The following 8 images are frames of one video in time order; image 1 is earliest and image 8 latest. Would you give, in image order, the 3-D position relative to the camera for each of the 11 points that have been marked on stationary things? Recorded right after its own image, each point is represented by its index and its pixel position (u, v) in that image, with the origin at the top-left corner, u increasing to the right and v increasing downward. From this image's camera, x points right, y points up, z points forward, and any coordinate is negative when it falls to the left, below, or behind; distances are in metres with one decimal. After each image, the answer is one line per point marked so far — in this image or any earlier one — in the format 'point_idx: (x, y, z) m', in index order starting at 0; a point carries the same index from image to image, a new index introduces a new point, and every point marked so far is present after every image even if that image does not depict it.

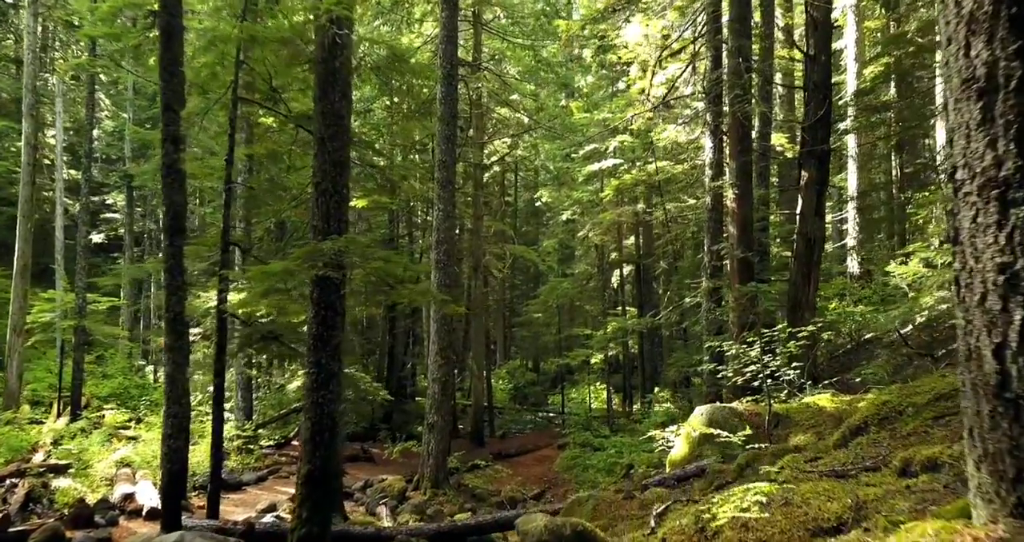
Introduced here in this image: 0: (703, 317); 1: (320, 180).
0: (+3.0, -0.7, +11.8) m
1: (-1.6, +0.8, +6.3) m
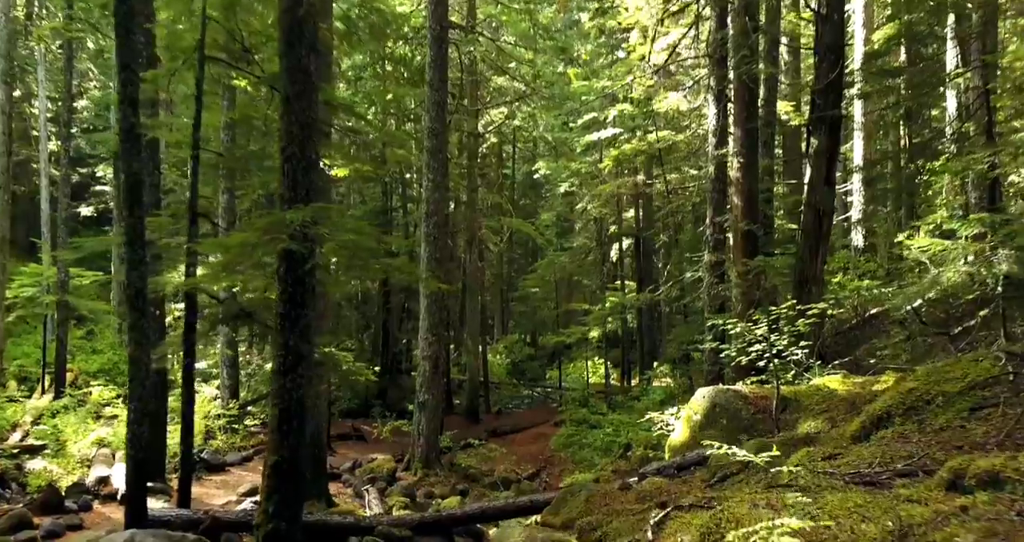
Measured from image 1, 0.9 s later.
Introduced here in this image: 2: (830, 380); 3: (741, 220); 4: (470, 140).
0: (+2.9, -0.3, +11.3) m
1: (-1.7, +1.0, +5.7) m
2: (+3.1, -1.1, +7.2) m
3: (+3.2, +0.7, +10.6) m
4: (-1.1, +3.3, +19.0) m
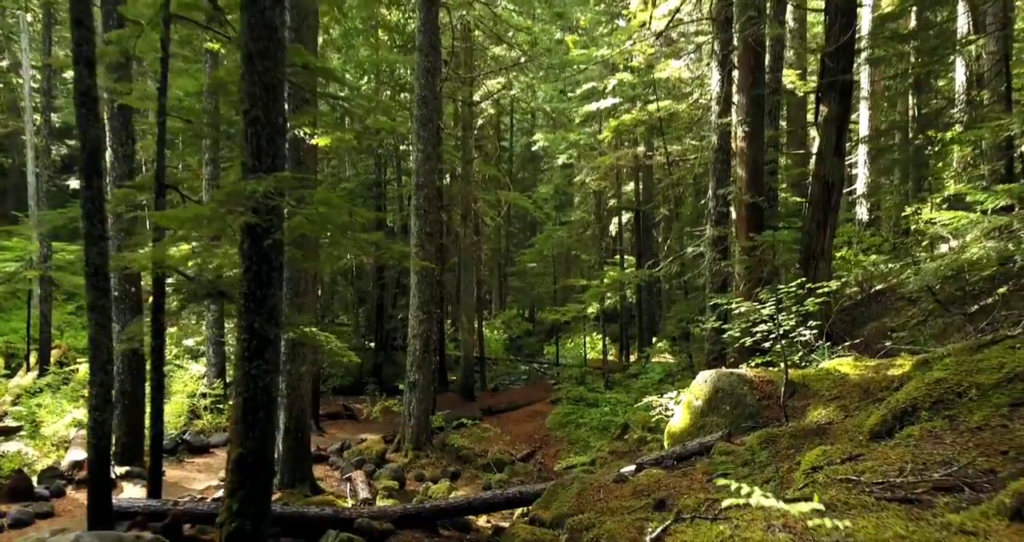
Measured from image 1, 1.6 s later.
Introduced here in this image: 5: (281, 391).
0: (+2.8, 0.0, +10.8) m
1: (-1.8, +1.1, +5.2) m
2: (+3.0, -0.8, +6.7) m
3: (+3.1, +1.1, +10.0) m
4: (-1.2, +3.9, +18.4) m
5: (-2.8, -1.5, +9.2) m
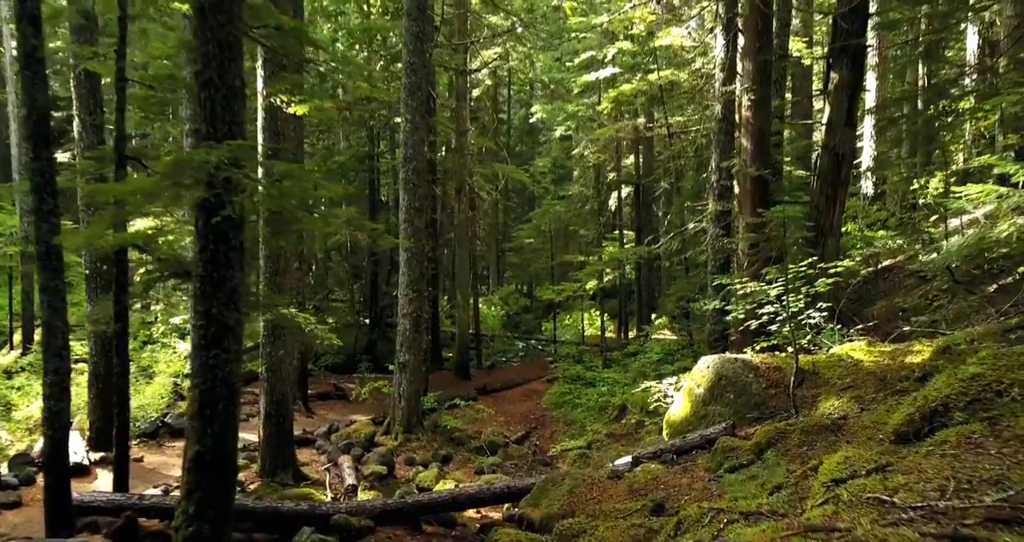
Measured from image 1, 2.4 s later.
0: (+2.7, +0.3, +10.3) m
1: (-1.9, +1.3, +4.6) m
2: (+2.9, -0.7, +6.3) m
3: (+3.0, +1.4, +9.5) m
4: (-1.3, +4.5, +17.7) m
5: (-2.9, -1.2, +8.7) m
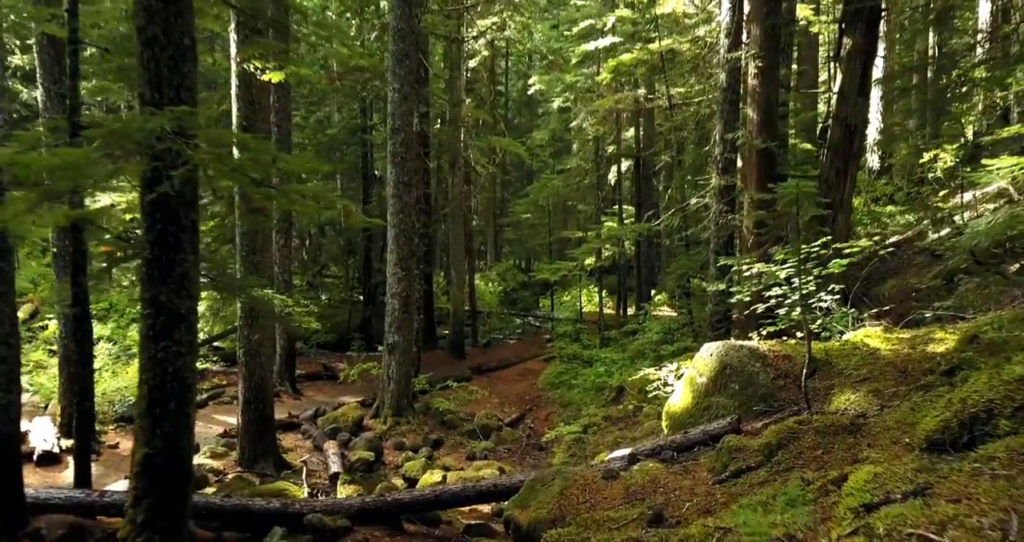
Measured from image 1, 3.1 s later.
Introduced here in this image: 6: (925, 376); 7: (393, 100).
0: (+2.6, +0.6, +9.8) m
1: (-2.0, +1.4, +4.1) m
2: (+2.8, -0.5, +5.8) m
3: (+2.9, +1.6, +9.0) m
4: (-1.4, +5.0, +17.1) m
5: (-3.0, -1.0, +8.3) m
6: (+2.5, -0.6, +4.6) m
7: (-1.8, +2.5, +11.0) m
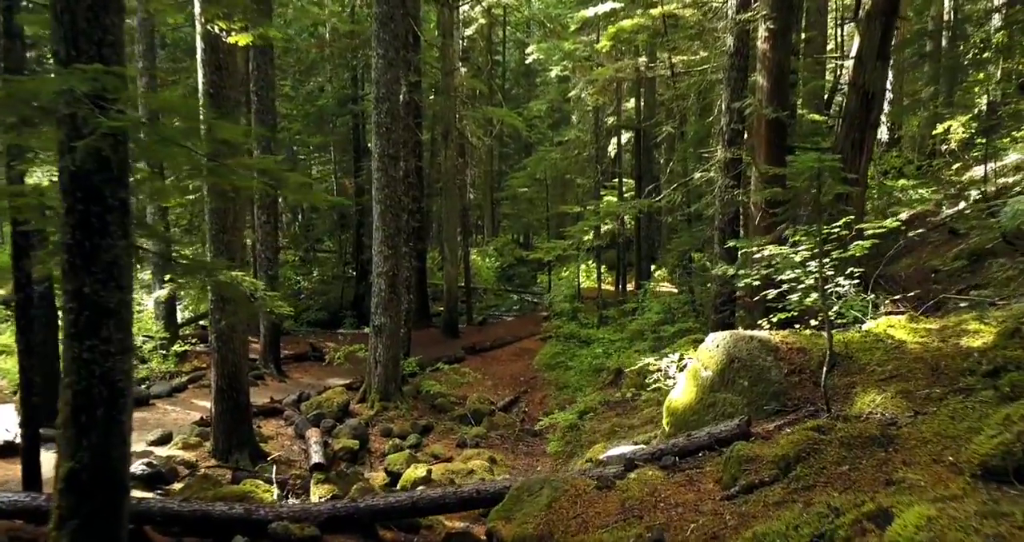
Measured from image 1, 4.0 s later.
0: (+2.5, +0.9, +9.2) m
1: (-2.1, +1.4, +3.5) m
2: (+2.7, -0.4, +5.3) m
3: (+2.8, +1.9, +8.3) m
4: (-1.5, +5.6, +16.3) m
5: (-3.1, -0.8, +7.7) m
6: (+2.4, -0.6, +4.0) m
7: (-1.9, +2.8, +10.3) m
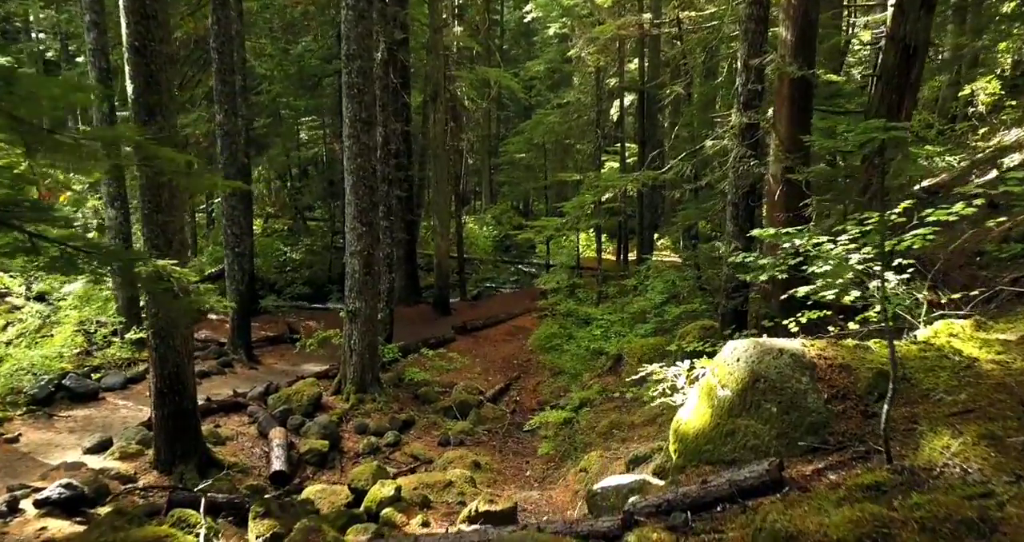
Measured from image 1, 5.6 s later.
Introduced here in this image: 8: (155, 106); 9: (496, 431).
0: (+2.4, +1.1, +8.1) m
1: (-2.3, +1.3, +2.4) m
2: (+2.5, -0.4, +4.2) m
3: (+2.7, +2.0, +7.2) m
4: (-1.6, +6.1, +15.0) m
5: (-3.3, -0.6, +6.7) m
6: (+2.3, -0.6, +3.0) m
7: (-2.0, +3.1, +9.1) m
8: (-3.1, +1.4, +6.5) m
9: (-0.2, -2.0, +9.4) m
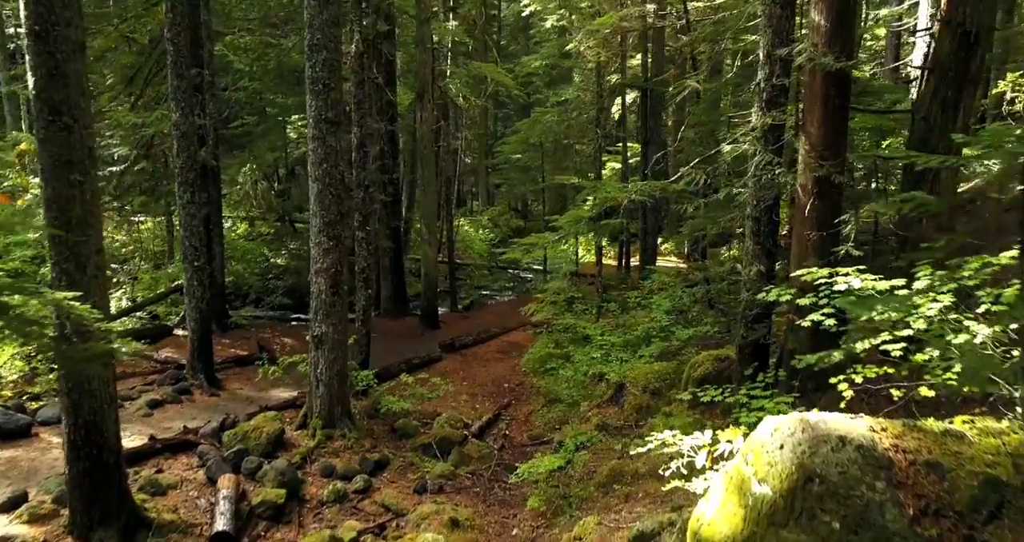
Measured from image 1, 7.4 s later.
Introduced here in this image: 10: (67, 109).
0: (+2.2, +0.9, +6.9) m
1: (-2.4, +1.1, +1.2) m
2: (+2.4, -0.6, +3.1) m
3: (+2.5, +1.8, +6.0) m
4: (-1.7, +5.9, +13.9) m
5: (-3.4, -0.9, +5.6) m
6: (+2.1, -0.9, +1.9) m
7: (-2.1, +2.9, +8.0) m
8: (-3.3, +1.2, +5.4) m
9: (-0.4, -2.2, +8.3) m
10: (-3.2, +1.2, +5.4) m
